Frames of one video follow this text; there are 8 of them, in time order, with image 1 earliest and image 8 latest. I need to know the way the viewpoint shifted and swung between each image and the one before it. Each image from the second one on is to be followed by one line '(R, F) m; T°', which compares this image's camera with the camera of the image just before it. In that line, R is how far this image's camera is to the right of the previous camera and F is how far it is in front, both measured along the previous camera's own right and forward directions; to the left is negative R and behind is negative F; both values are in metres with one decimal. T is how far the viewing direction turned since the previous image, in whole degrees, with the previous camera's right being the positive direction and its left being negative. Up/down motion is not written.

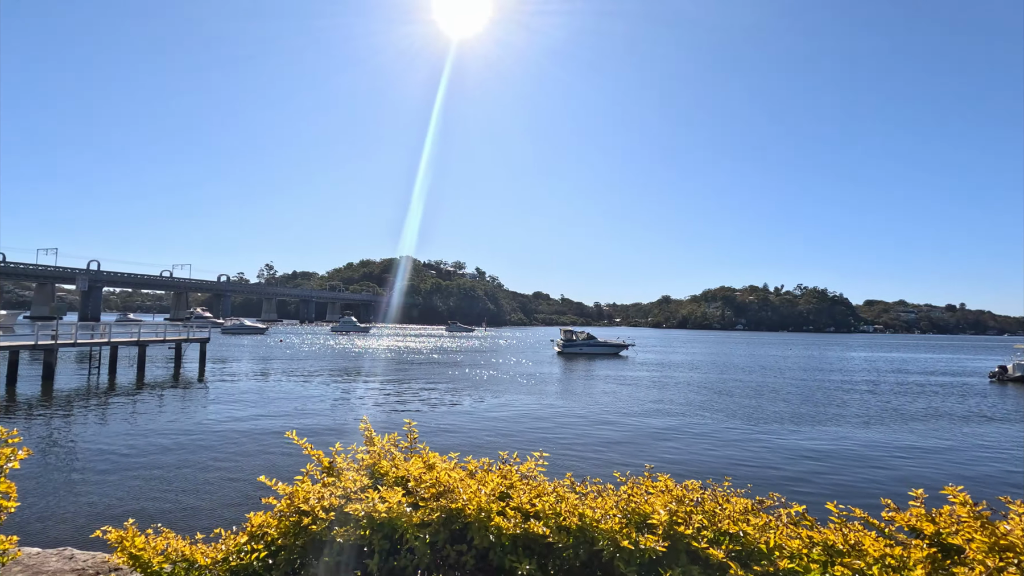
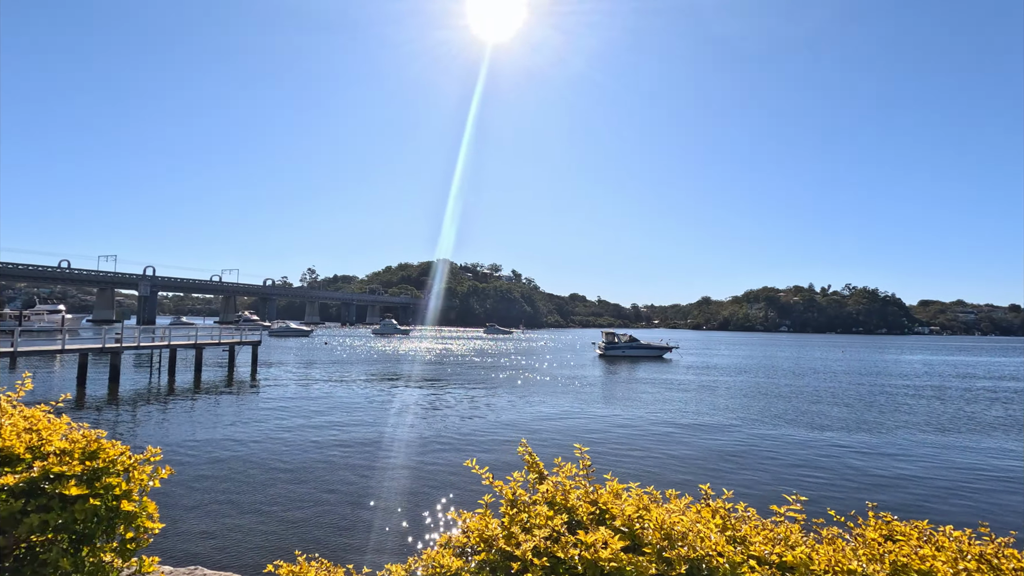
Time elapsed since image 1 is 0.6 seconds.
(-0.5, +0.2) m; -4°
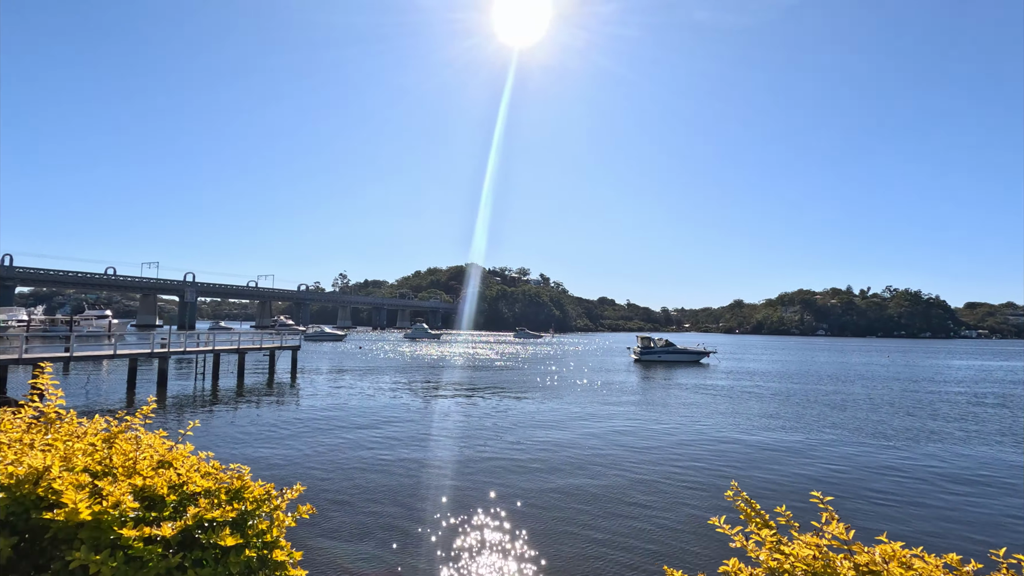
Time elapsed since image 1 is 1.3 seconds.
(-0.6, +0.3) m; -3°
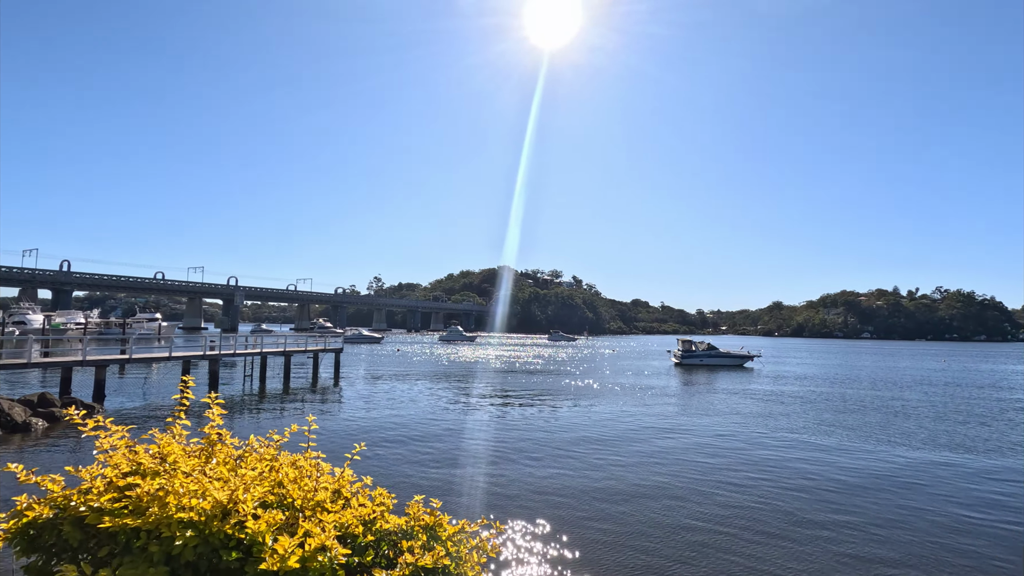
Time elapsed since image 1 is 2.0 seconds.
(-0.6, +0.2) m; -3°
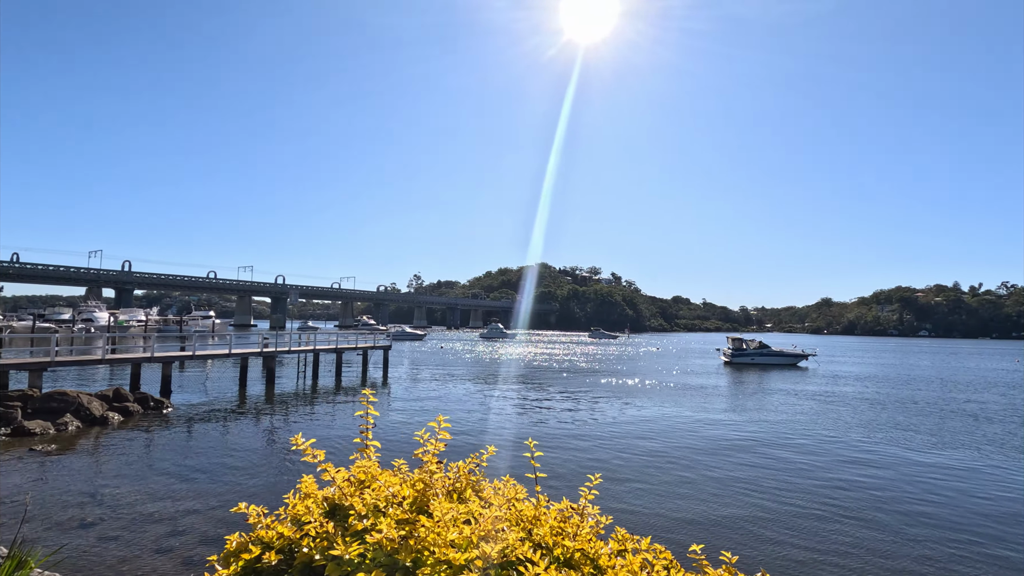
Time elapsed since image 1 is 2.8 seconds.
(-0.6, +0.3) m; -4°
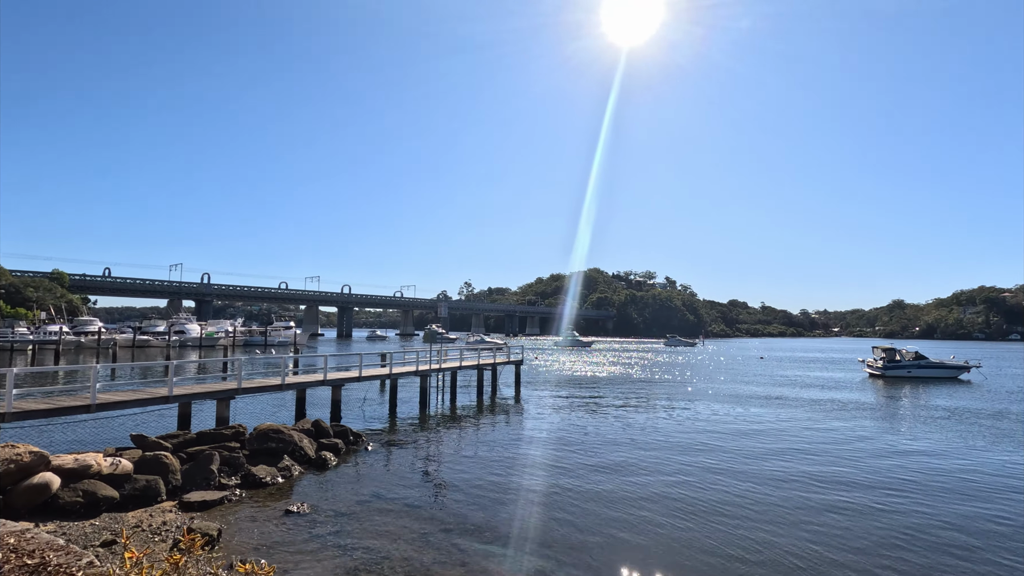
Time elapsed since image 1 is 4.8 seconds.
(-6.5, +3.0) m; -5°
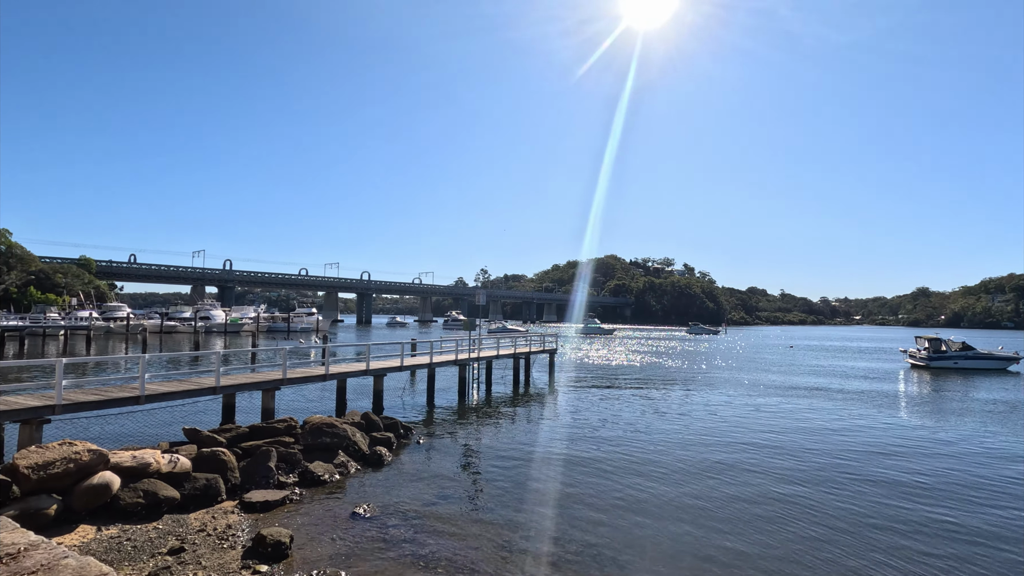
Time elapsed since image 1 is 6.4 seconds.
(-1.3, +0.9) m; -2°
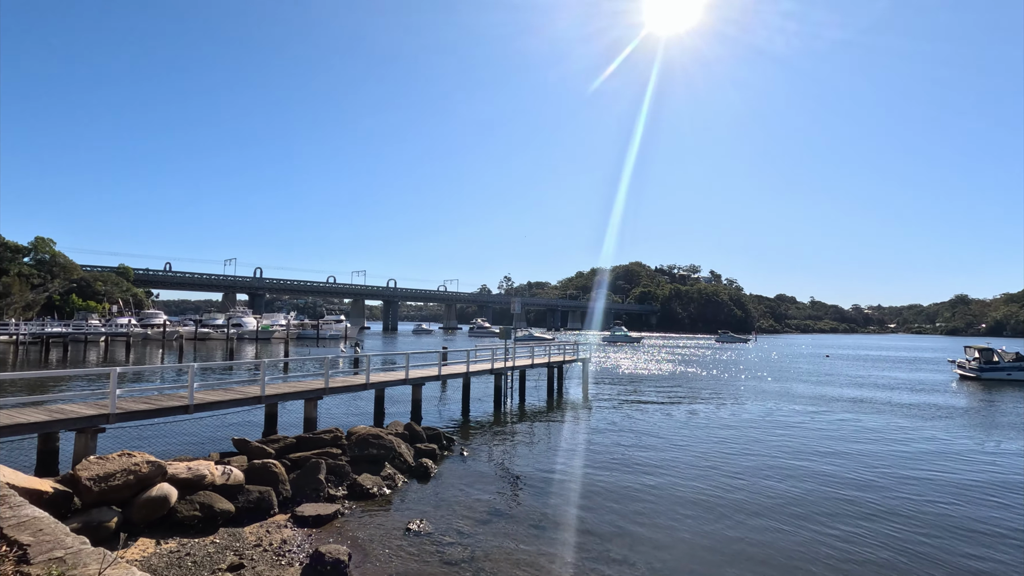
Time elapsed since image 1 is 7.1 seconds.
(-0.6, +0.3) m; -2°
